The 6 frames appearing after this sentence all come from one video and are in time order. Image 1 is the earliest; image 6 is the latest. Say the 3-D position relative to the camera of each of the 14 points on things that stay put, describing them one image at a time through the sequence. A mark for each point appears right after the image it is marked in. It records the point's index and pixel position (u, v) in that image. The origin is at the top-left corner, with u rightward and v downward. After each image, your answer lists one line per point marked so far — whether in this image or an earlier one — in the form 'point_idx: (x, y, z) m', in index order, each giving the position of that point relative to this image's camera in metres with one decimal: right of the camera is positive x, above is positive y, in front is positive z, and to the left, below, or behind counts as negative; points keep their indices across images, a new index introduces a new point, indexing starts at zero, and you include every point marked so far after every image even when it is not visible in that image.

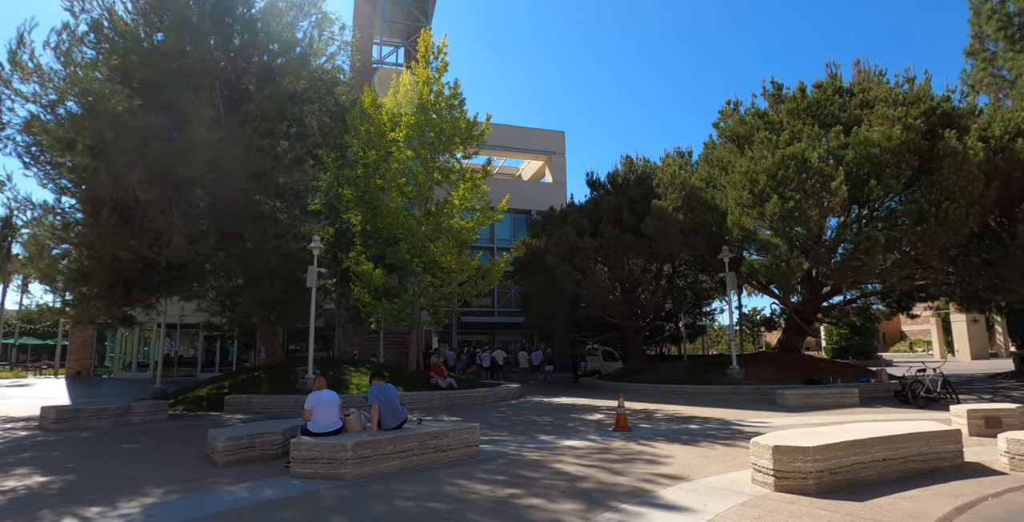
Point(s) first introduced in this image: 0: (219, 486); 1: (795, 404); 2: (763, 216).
0: (-3.9, -3.0, +7.7) m
1: (+7.6, -3.9, +15.3) m
2: (+8.3, +1.5, +18.7) m
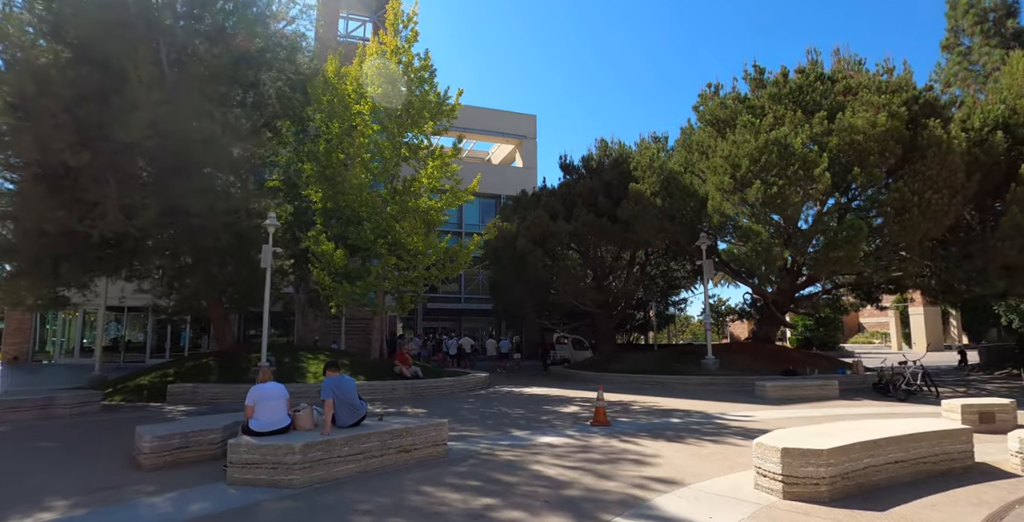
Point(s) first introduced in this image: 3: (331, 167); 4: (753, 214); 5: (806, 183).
0: (-4.2, -2.7, +6.5) m
1: (+6.8, -3.5, +14.8) m
2: (+7.4, +1.9, +18.1) m
3: (-6.1, +3.2, +19.1) m
4: (+7.6, +1.5, +18.0) m
5: (+8.8, +2.3, +17.1) m
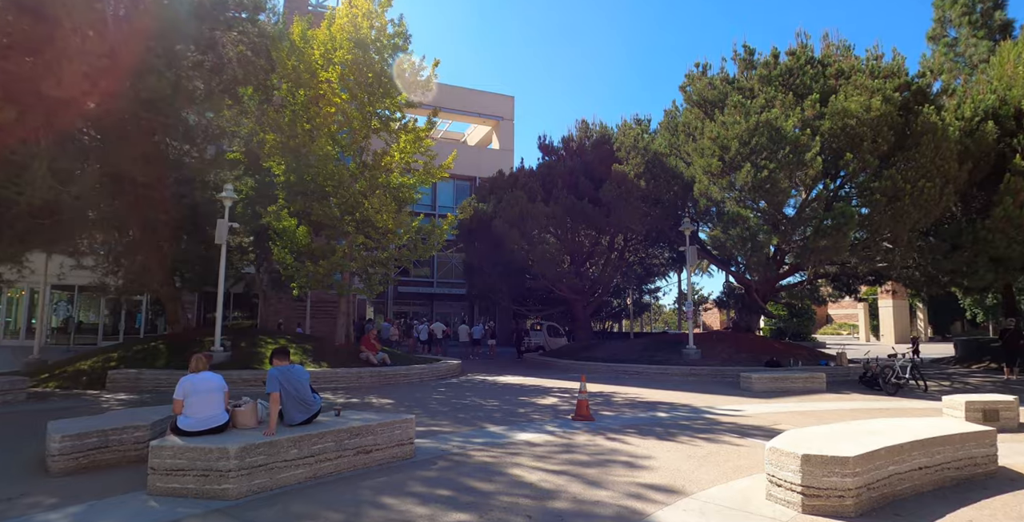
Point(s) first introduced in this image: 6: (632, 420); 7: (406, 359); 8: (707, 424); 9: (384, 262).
0: (-4.4, -2.3, +5.3) m
1: (+6.2, -3.2, +14.2) m
2: (+6.7, +2.3, +17.4) m
3: (-6.7, +3.8, +17.7) m
4: (+7.0, +1.9, +17.3) m
5: (+8.2, +2.7, +16.4) m
6: (+2.1, -2.8, +10.1) m
7: (-3.3, -3.1, +17.6) m
8: (+3.4, -2.8, +9.9) m
9: (-4.0, -0.1, +17.7) m
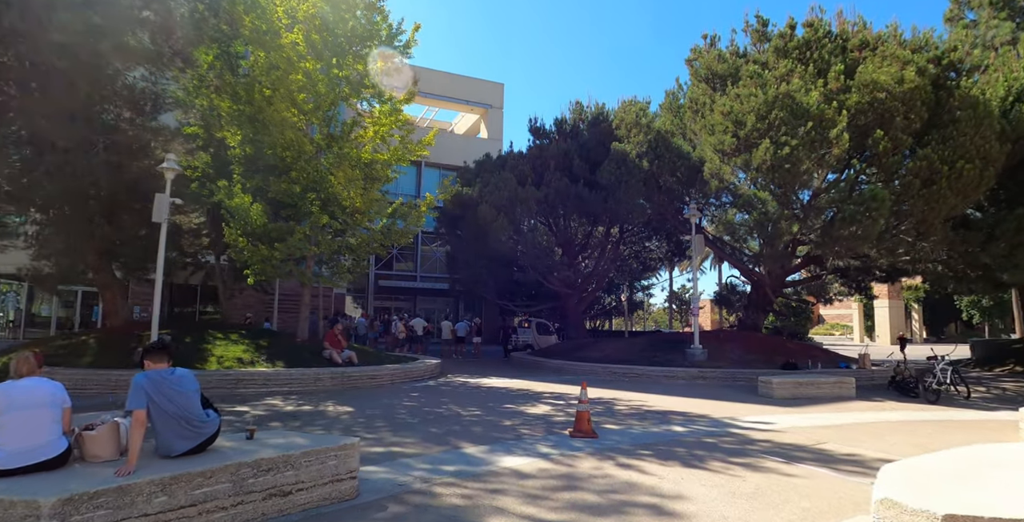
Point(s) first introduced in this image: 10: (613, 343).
0: (-4.6, -1.9, +3.2) m
1: (+5.9, -2.9, +12.3) m
2: (+6.4, +2.6, +15.5) m
3: (-7.1, +4.3, +15.6) m
4: (+6.6, +2.2, +15.4) m
5: (+7.9, +2.9, +14.5) m
6: (+1.9, -2.5, +8.1) m
7: (-3.7, -2.7, +15.5) m
8: (+3.2, -2.5, +8.0) m
9: (-4.4, +0.3, +15.6) m
10: (+3.5, -2.9, +20.0) m
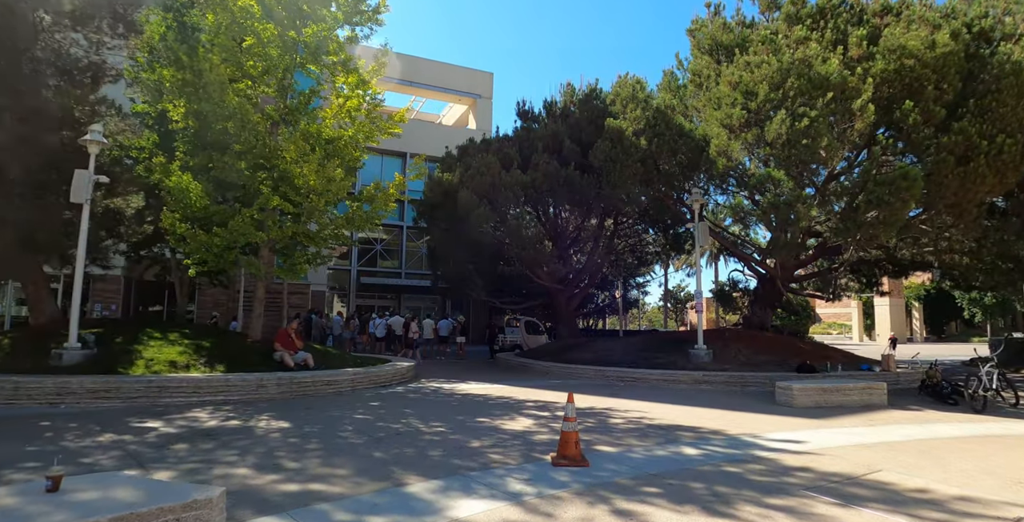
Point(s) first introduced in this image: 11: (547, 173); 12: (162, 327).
0: (-4.9, -1.7, +1.3) m
1: (+5.4, -2.7, +10.5) m
2: (+5.9, +2.8, +13.7) m
3: (-7.5, +4.5, +13.6) m
4: (+6.1, +2.4, +13.6) m
5: (+7.4, +3.2, +12.8) m
6: (+1.5, -2.2, +6.3) m
7: (-4.2, -2.4, +13.6) m
8: (+2.8, -2.3, +6.2) m
9: (-4.8, +0.6, +13.7) m
10: (+3.0, -2.6, +18.2) m
11: (+1.1, +2.7, +17.8) m
12: (-8.7, -1.7, +14.1) m
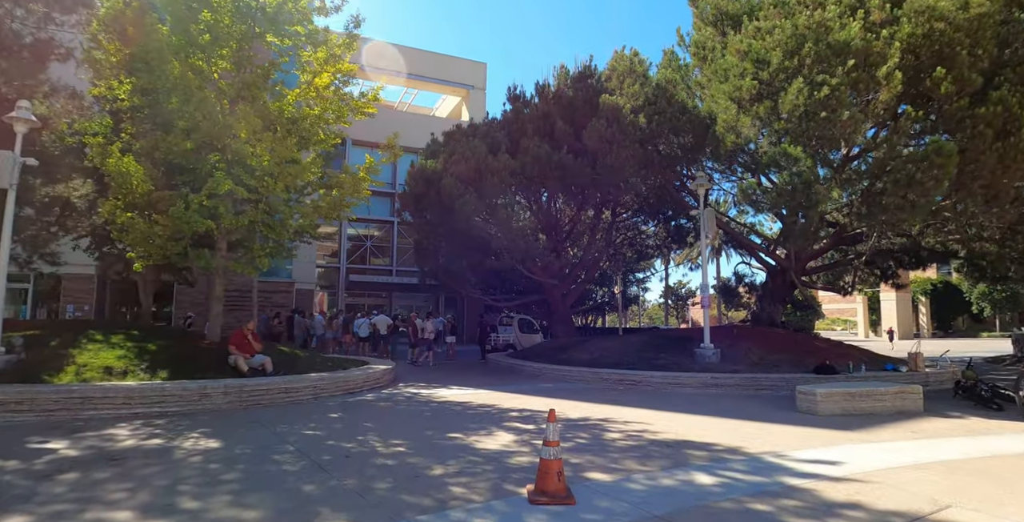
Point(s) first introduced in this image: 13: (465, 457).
0: (-5.2, -1.6, -0.1) m
1: (+5.1, -2.4, +9.1) m
2: (+5.6, +3.1, +12.3) m
3: (-7.9, +4.7, +12.2) m
4: (+5.8, +2.7, +12.2) m
5: (+7.1, +3.4, +11.4) m
6: (+1.2, -2.0, +4.9) m
7: (-4.5, -2.2, +12.2) m
8: (+2.5, -2.1, +4.8) m
9: (-5.1, +0.8, +12.3) m
10: (+2.7, -2.4, +16.8) m
11: (+0.8, +3.0, +16.4) m
12: (-9.0, -1.5, +12.7) m
13: (-0.5, -2.2, +6.5) m
